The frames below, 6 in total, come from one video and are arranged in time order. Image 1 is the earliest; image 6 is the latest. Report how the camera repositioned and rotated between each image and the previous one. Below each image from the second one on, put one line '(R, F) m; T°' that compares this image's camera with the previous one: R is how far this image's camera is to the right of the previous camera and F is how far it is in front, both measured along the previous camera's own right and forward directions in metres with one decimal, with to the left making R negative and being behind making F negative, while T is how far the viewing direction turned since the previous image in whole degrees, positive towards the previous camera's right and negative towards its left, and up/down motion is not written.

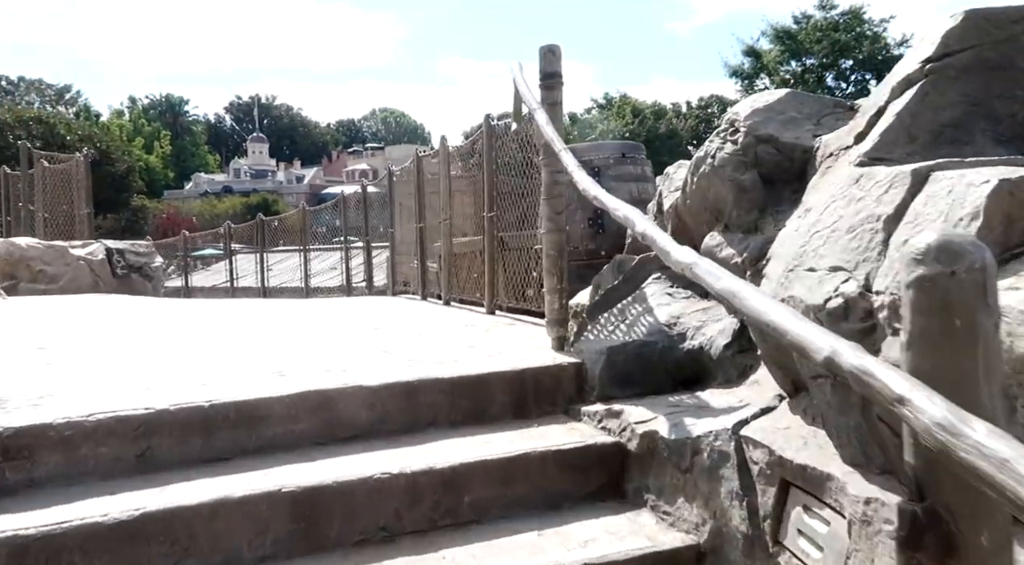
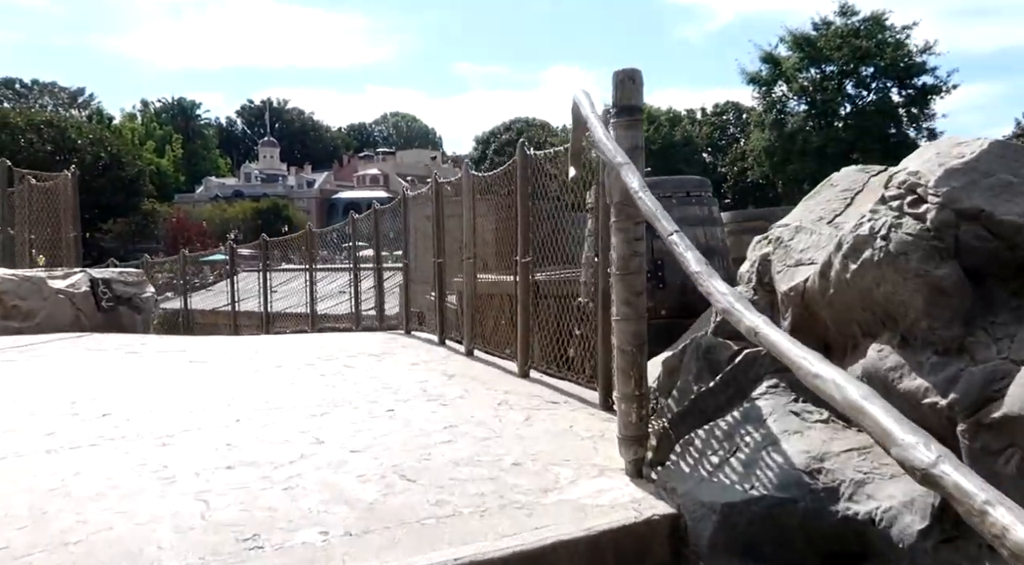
(-0.2, +1.0) m; -1°
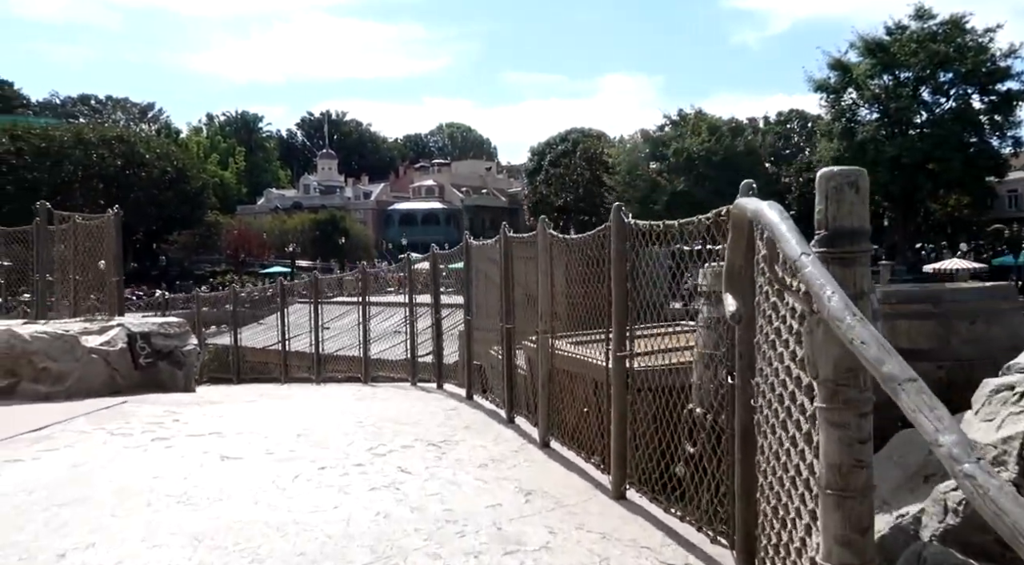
(-0.2, +1.1) m; -3°
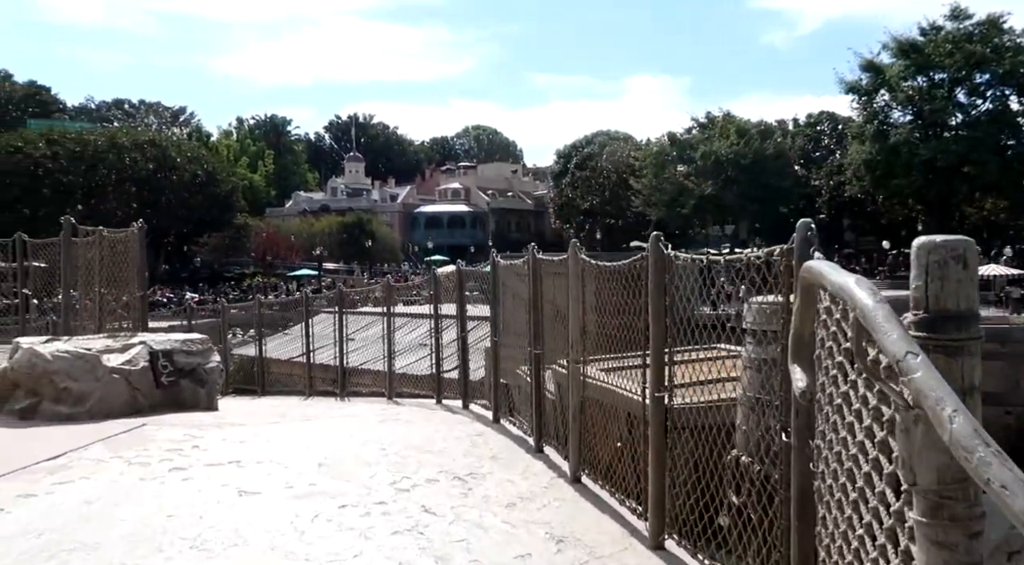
(0.0, +0.3) m; -2°
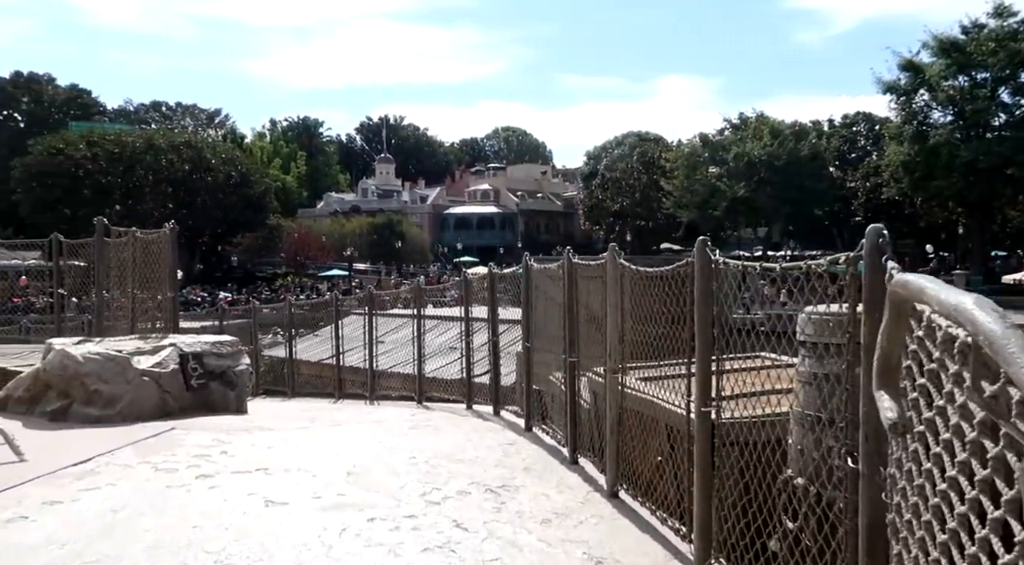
(0.0, +0.2) m; -2°
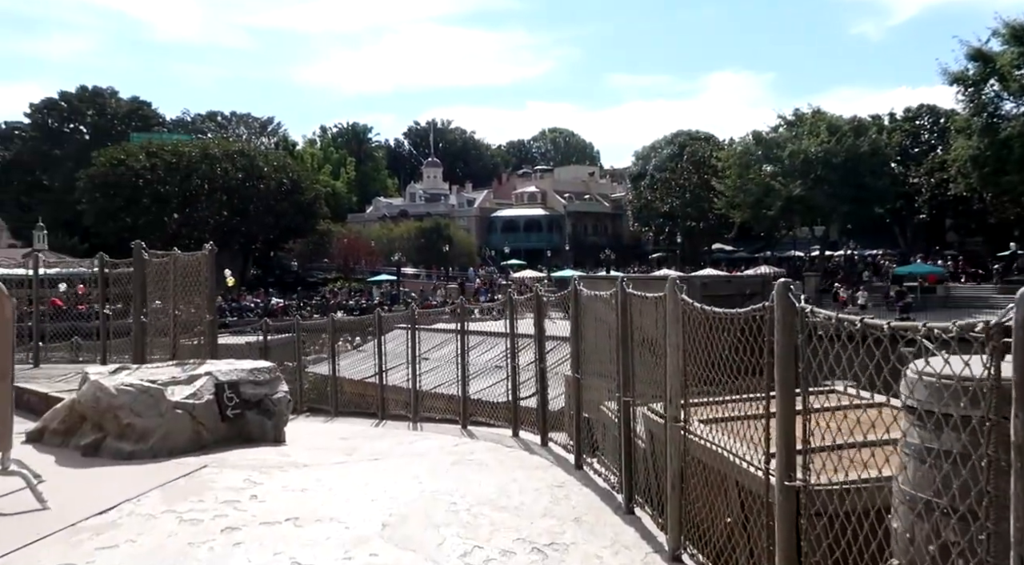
(0.0, +0.5) m; -3°
